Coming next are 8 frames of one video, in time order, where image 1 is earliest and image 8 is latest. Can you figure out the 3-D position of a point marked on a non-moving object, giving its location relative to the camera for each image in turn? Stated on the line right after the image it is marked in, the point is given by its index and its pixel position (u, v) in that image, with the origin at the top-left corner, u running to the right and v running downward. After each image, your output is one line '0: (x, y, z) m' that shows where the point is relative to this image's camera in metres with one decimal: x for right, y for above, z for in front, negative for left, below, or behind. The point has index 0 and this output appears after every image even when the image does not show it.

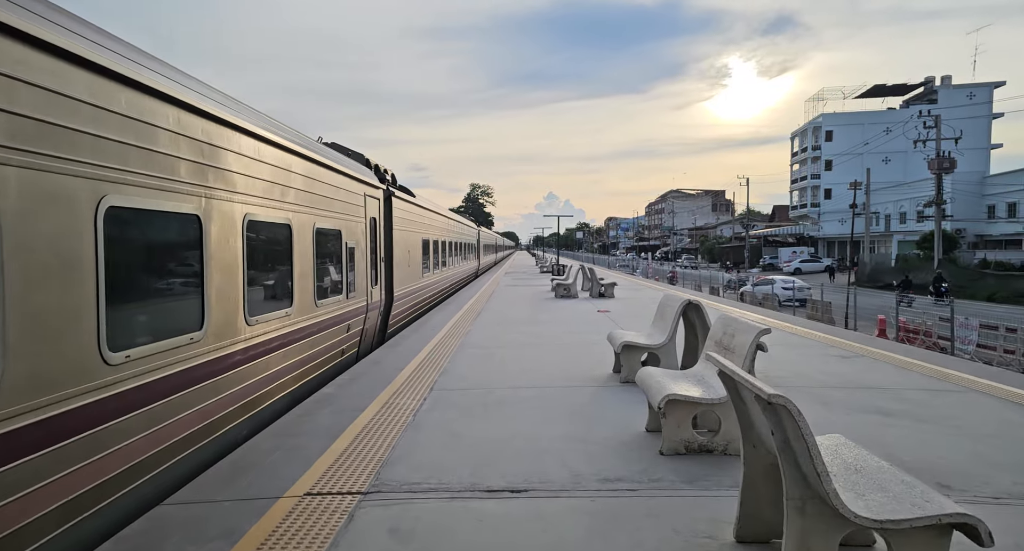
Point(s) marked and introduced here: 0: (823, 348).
0: (+4.3, -1.0, +7.2) m
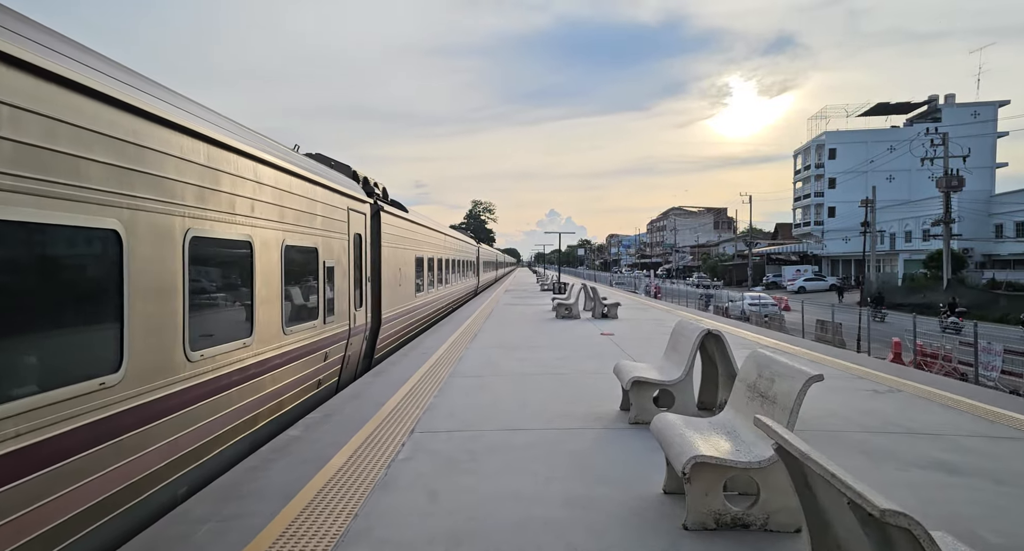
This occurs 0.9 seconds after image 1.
0: (+4.2, -1.3, +6.5) m
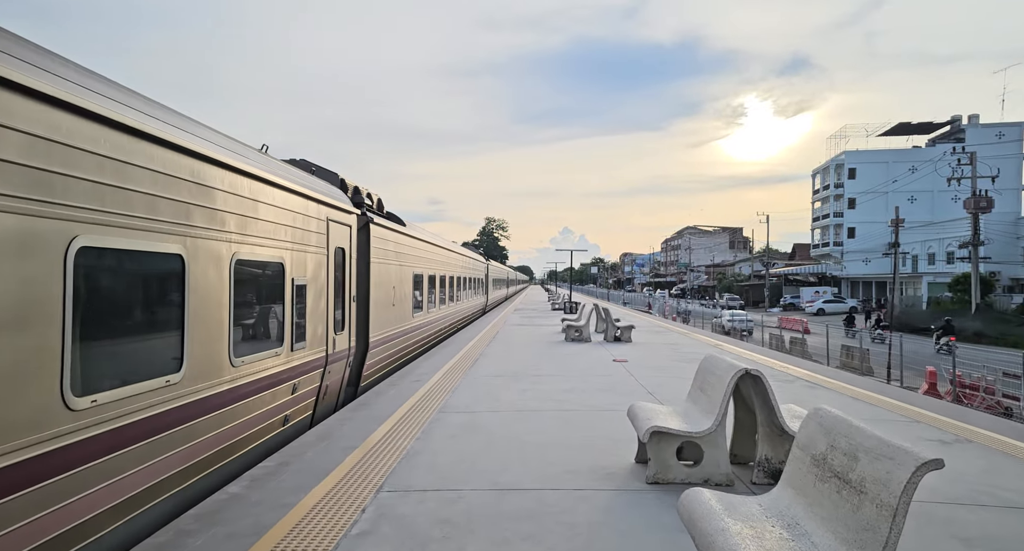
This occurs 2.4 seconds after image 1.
0: (+4.2, -1.6, +5.5) m
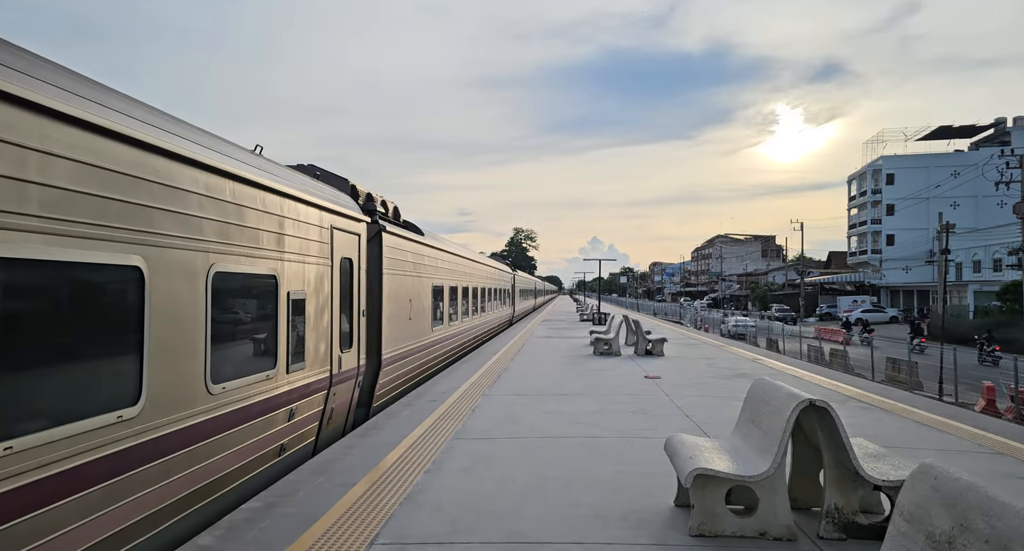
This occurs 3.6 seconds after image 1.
0: (+4.4, -1.7, +4.7) m
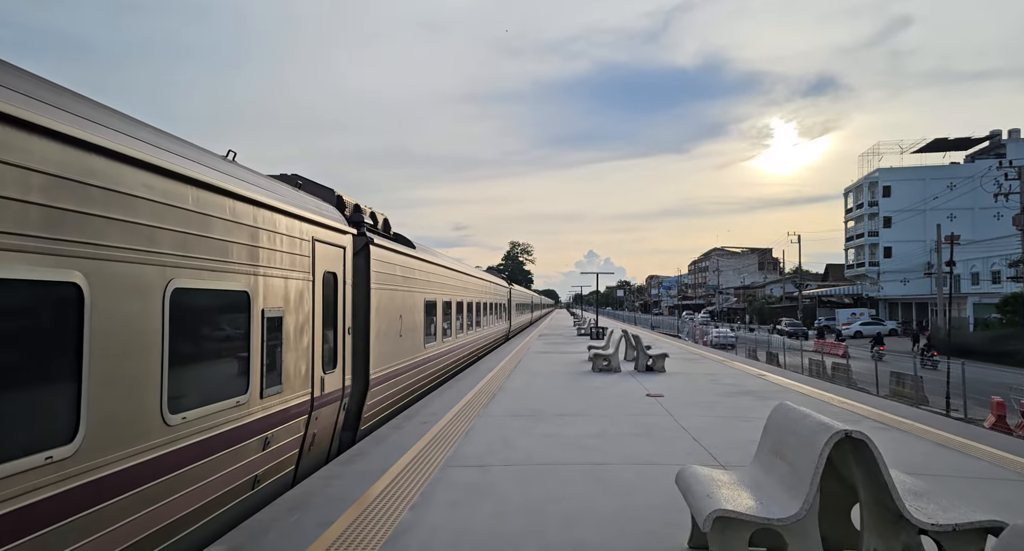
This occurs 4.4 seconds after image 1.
0: (+4.4, -1.8, +4.3) m
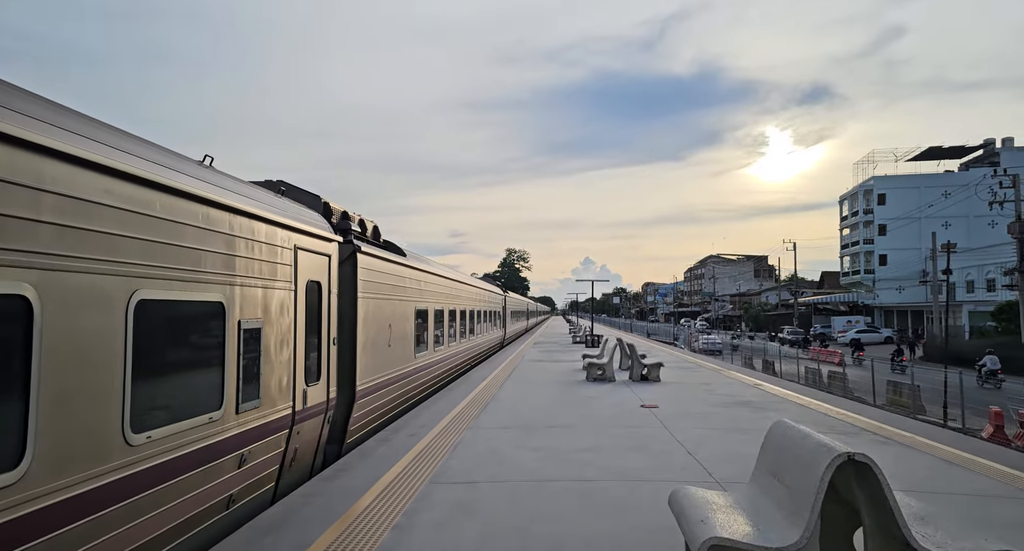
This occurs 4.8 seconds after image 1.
0: (+4.3, -1.9, +4.2) m
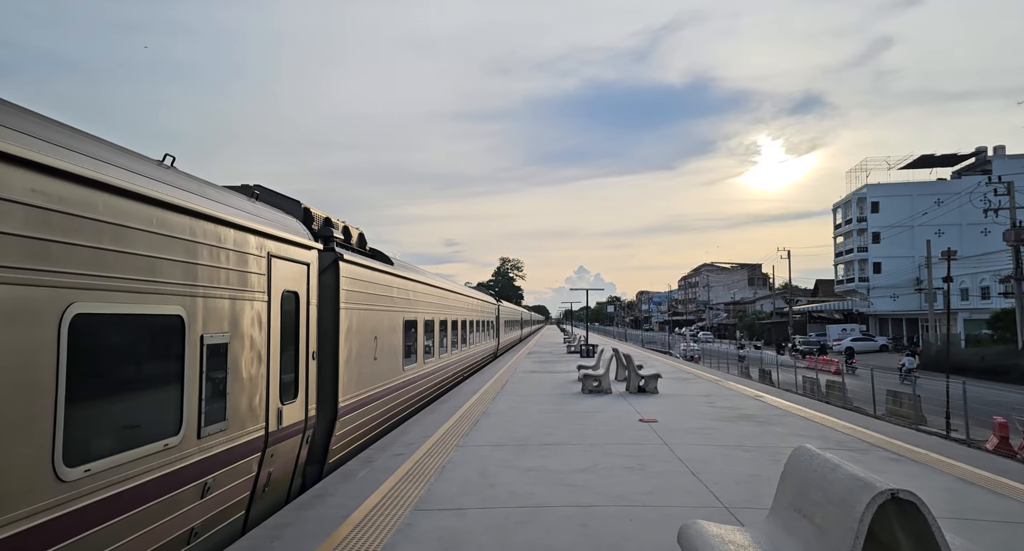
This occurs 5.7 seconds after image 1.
0: (+4.2, -2.0, +3.9) m
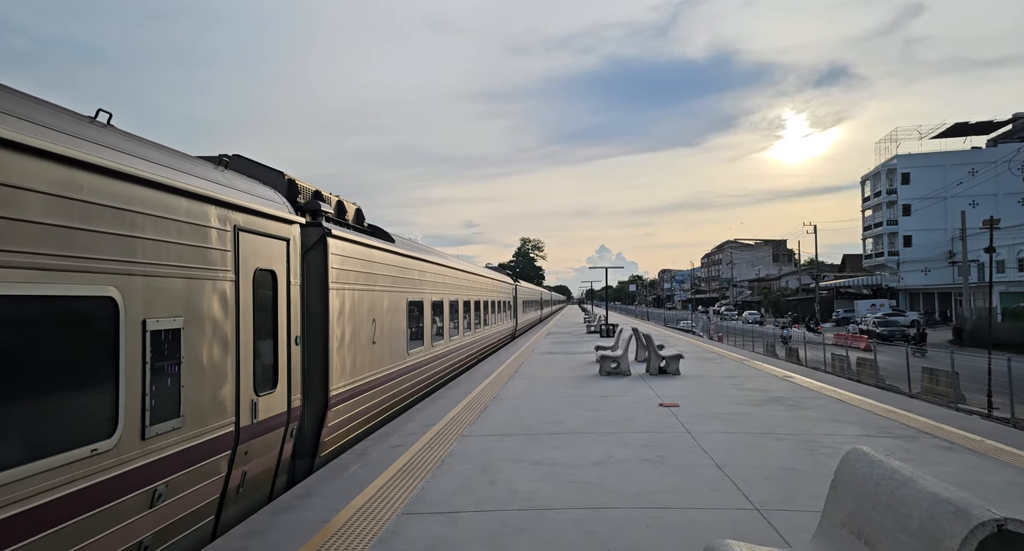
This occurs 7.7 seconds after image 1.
0: (+4.2, -1.7, +3.2) m
